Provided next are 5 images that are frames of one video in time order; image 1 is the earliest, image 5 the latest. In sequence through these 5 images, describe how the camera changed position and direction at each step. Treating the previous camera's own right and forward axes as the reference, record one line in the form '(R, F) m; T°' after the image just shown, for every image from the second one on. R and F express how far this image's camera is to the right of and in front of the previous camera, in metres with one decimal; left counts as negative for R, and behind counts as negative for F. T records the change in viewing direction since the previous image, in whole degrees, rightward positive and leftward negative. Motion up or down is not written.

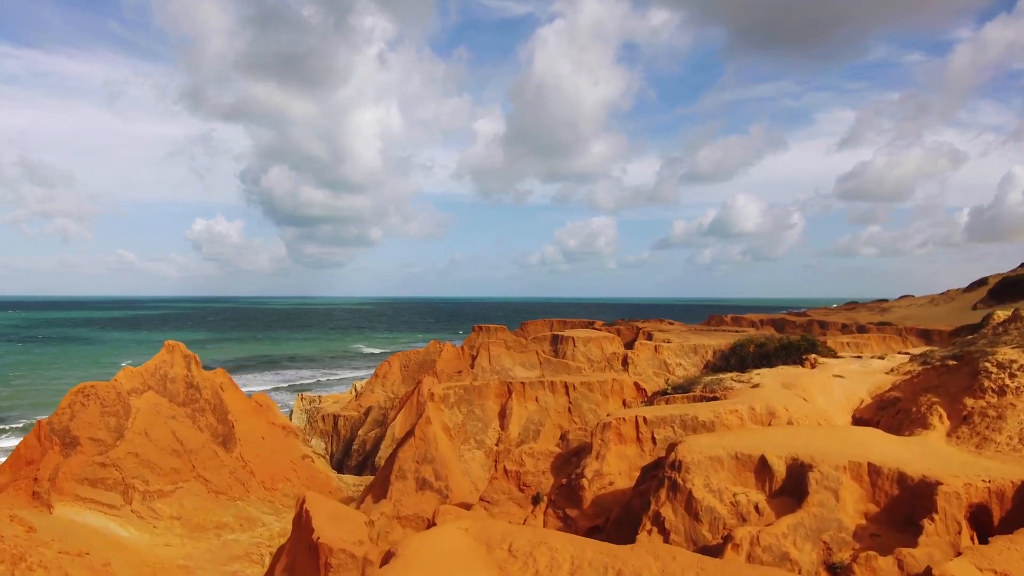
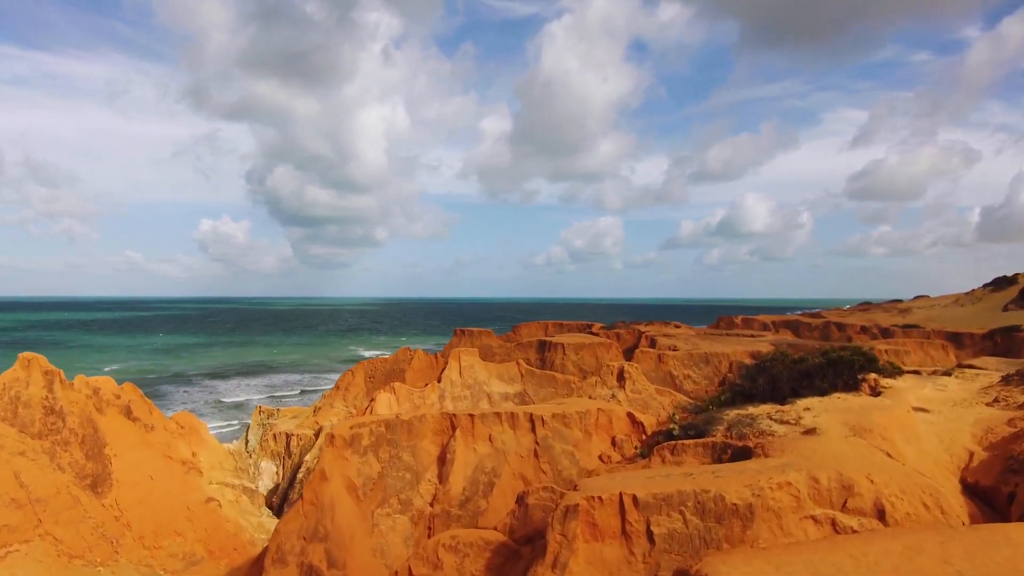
(+1.0, +3.8) m; -1°
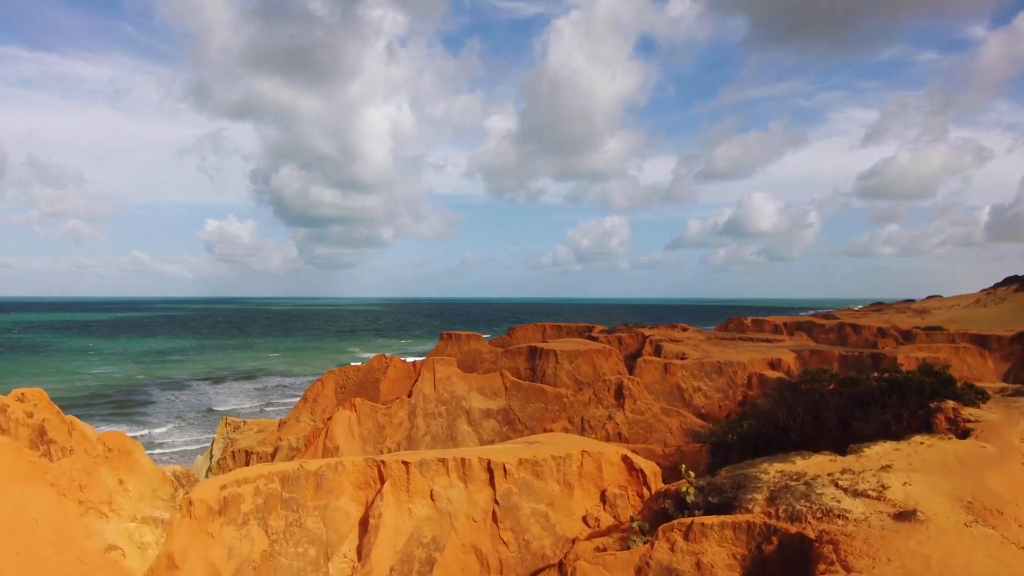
(+0.7, +2.6) m; -1°
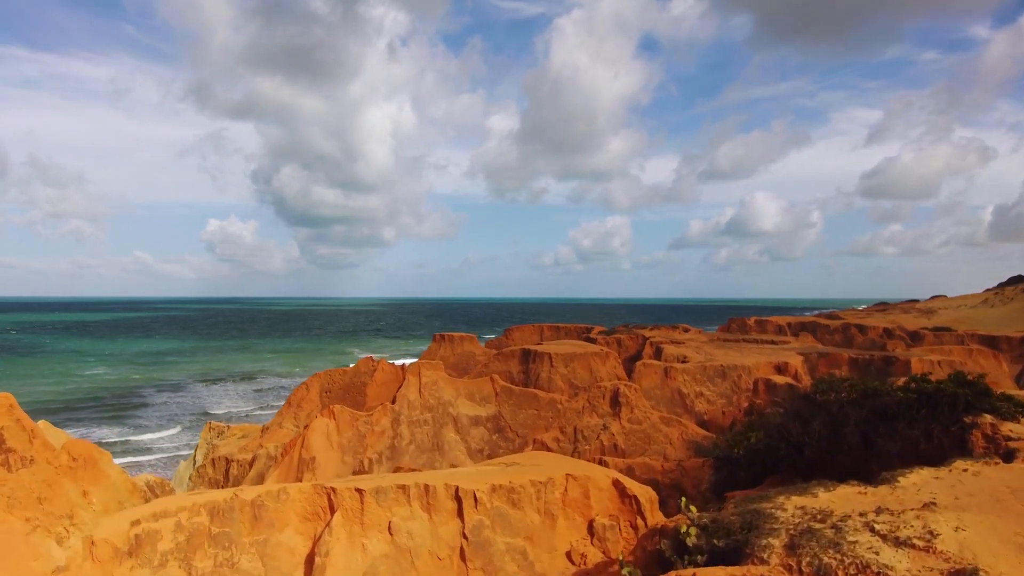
(+0.3, +1.0) m; 0°
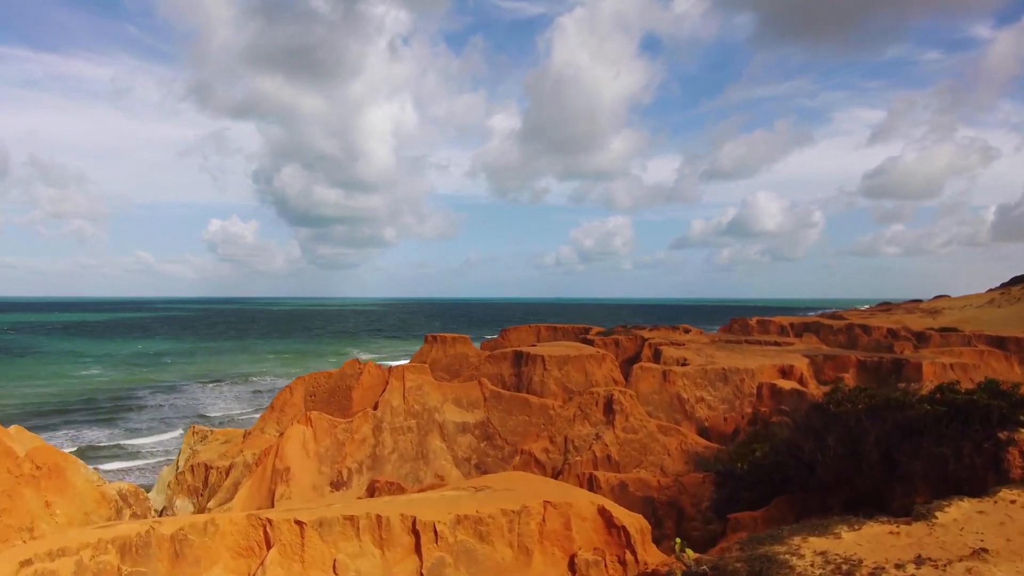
(+0.3, +0.9) m; 0°
